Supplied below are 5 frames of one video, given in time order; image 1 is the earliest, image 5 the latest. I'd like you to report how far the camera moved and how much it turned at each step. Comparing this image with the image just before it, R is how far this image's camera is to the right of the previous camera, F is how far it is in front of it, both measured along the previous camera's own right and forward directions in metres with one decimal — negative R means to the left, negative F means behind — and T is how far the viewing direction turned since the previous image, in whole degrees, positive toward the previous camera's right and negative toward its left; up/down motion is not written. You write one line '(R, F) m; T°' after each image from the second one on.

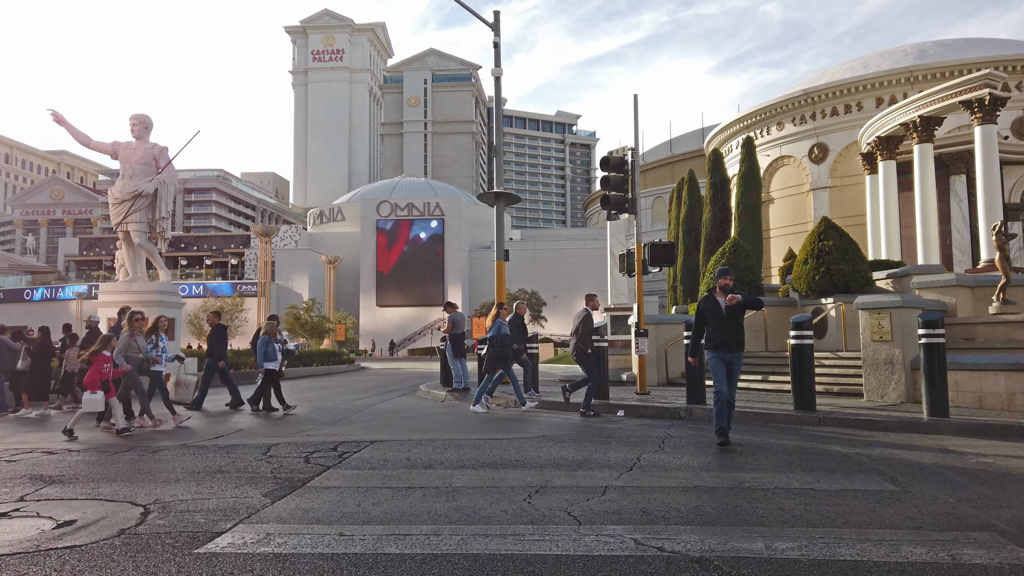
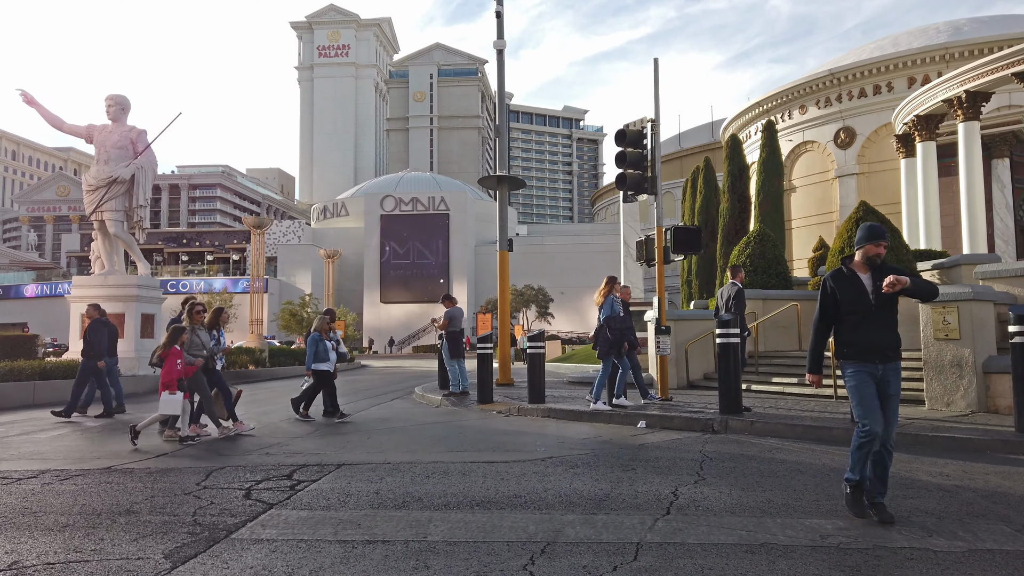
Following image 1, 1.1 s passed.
(+0.1, +1.5) m; -1°
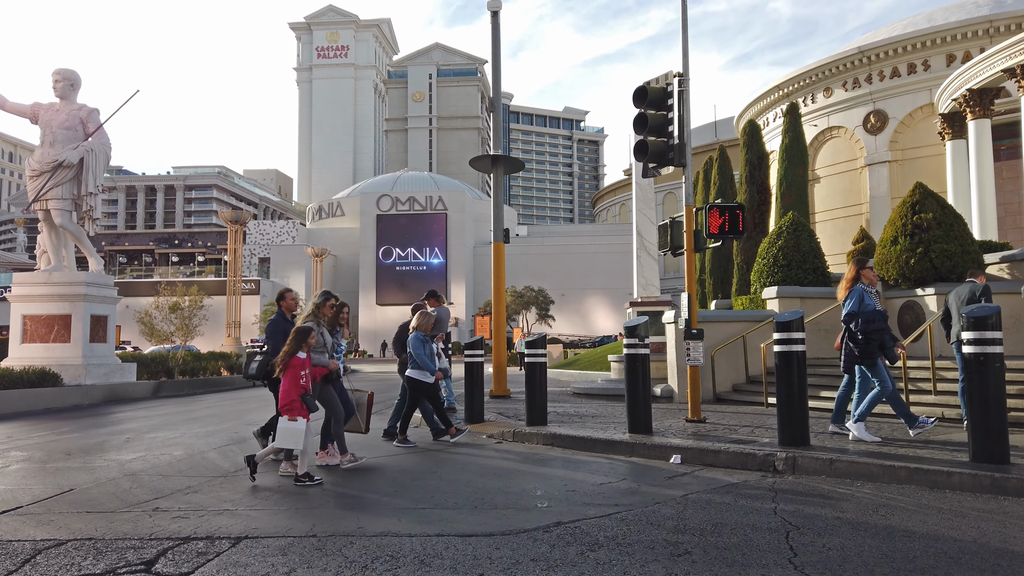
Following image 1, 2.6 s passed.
(+0.1, +2.2) m; 0°
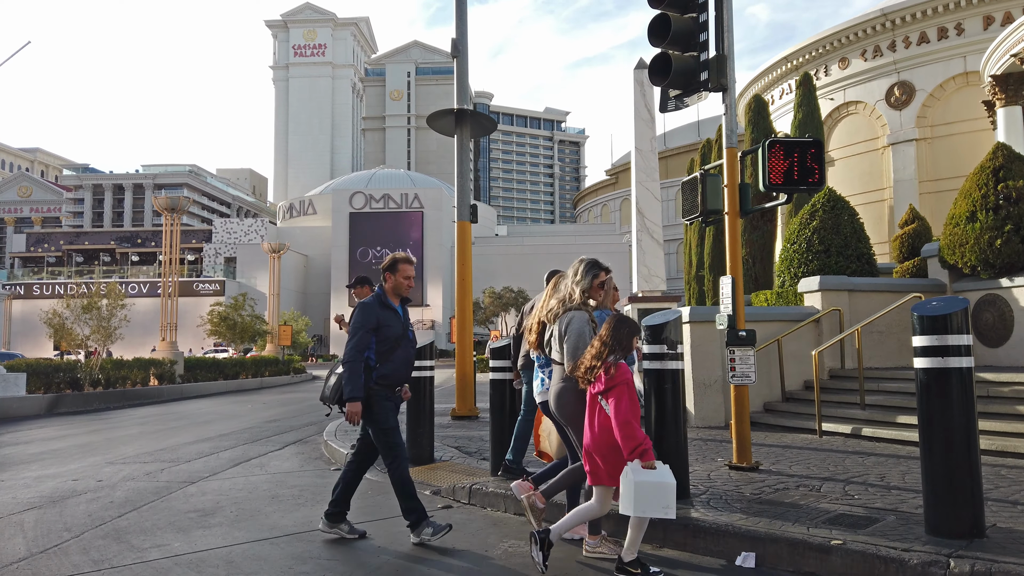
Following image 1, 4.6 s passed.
(+0.2, +2.9) m; +2°
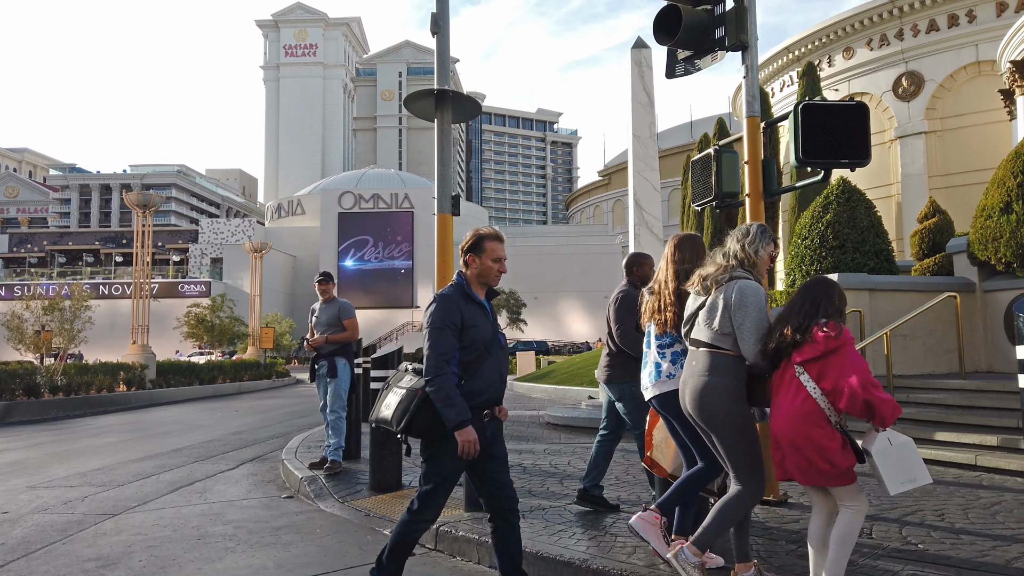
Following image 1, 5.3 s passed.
(+0.1, +1.0) m; +1°
